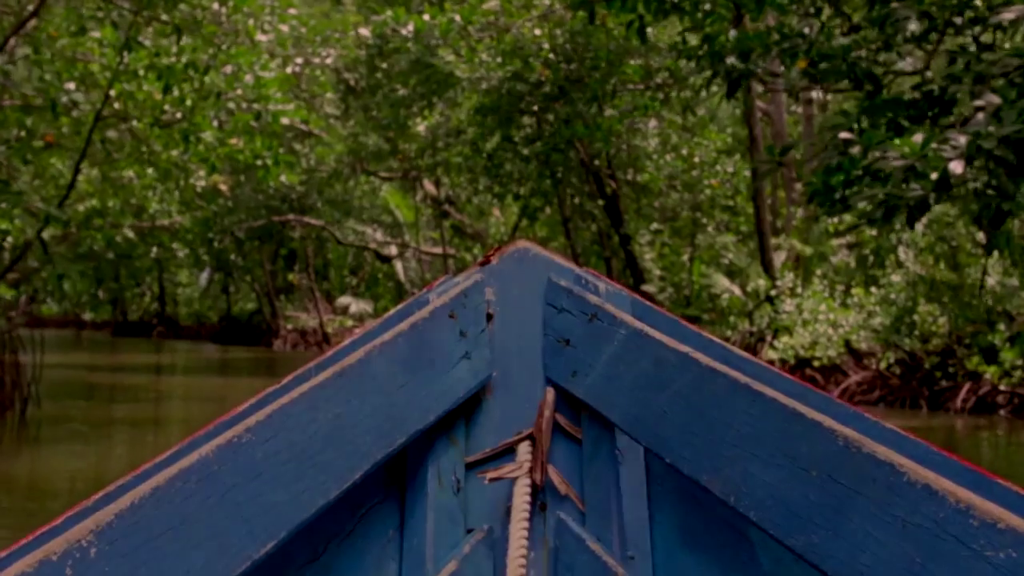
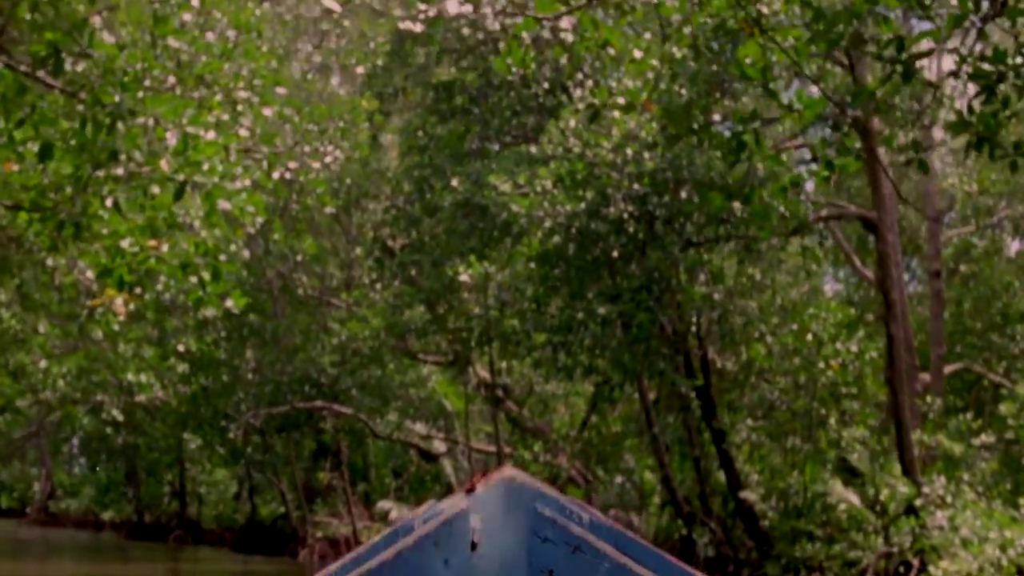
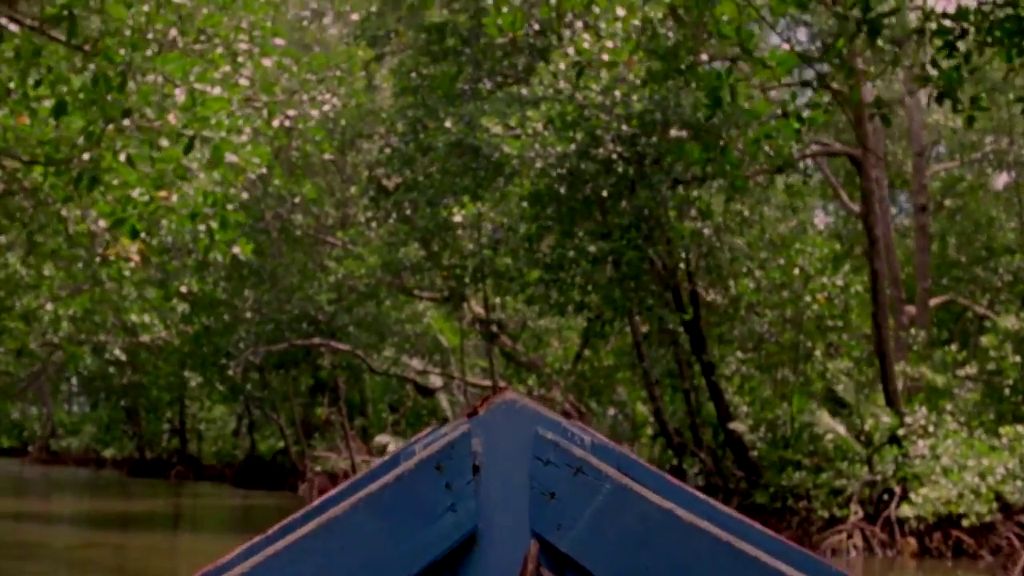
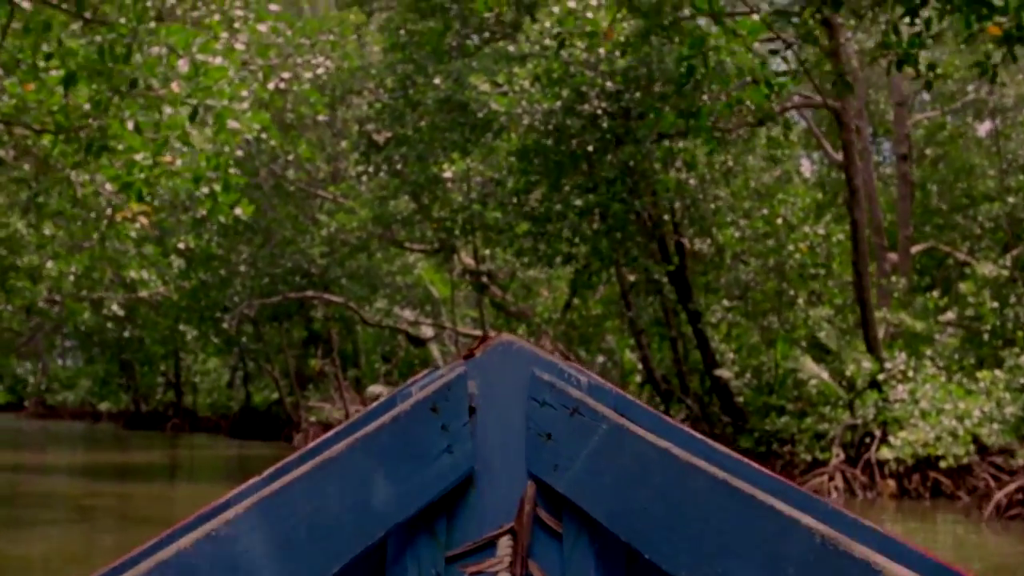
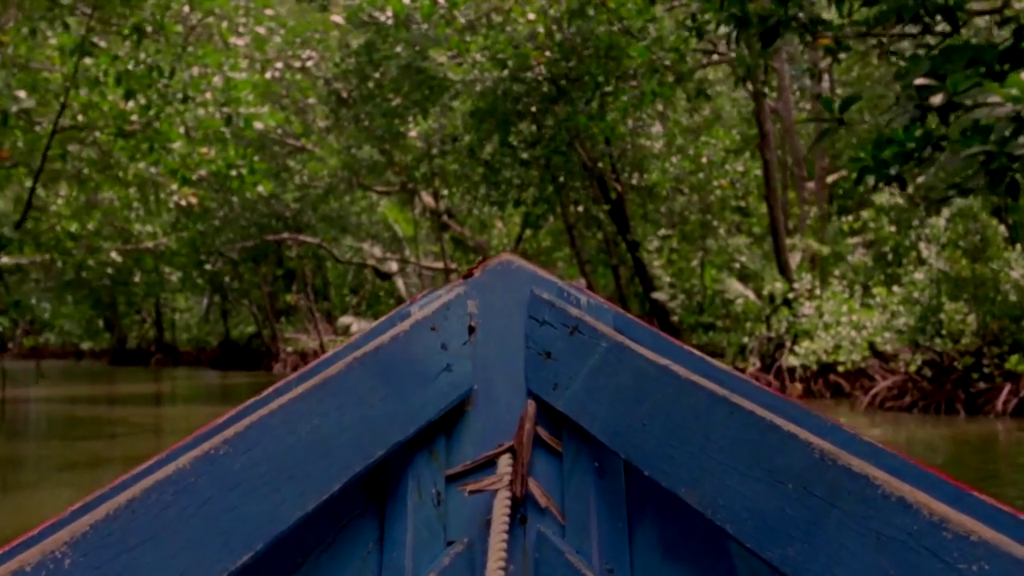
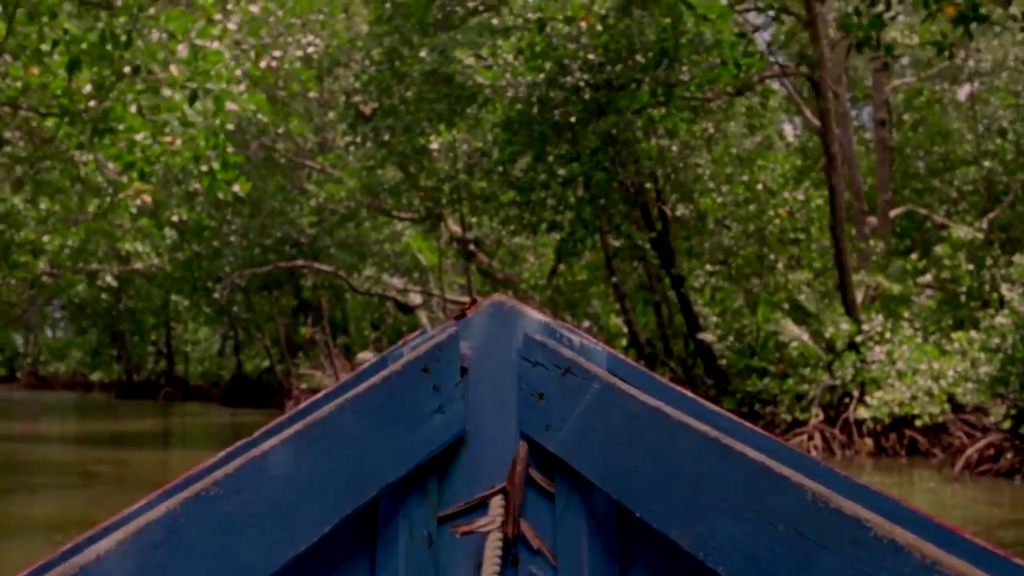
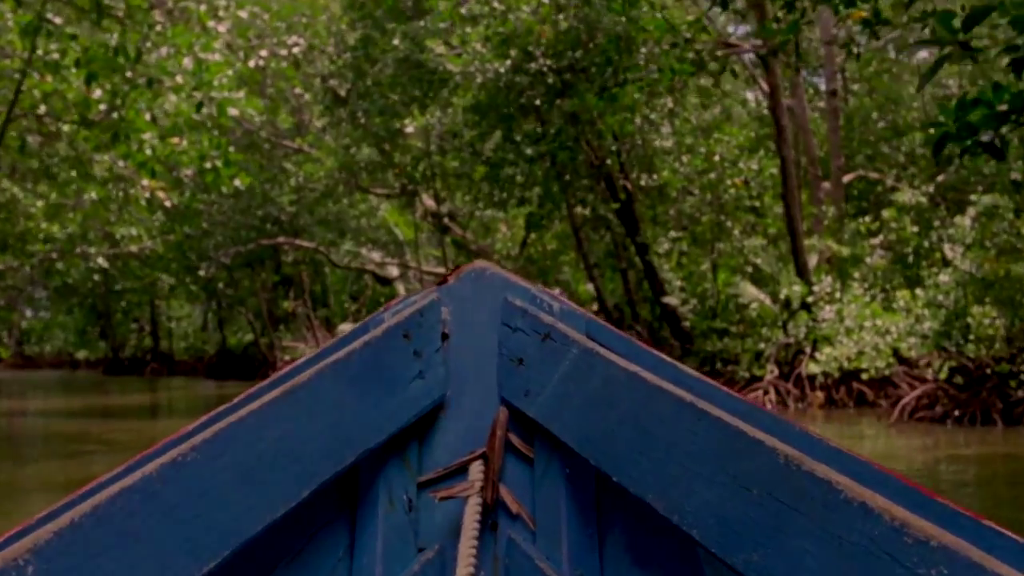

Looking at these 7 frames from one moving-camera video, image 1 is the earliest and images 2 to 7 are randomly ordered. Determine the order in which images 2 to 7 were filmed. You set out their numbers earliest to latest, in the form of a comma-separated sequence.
5, 7, 6, 4, 3, 2
